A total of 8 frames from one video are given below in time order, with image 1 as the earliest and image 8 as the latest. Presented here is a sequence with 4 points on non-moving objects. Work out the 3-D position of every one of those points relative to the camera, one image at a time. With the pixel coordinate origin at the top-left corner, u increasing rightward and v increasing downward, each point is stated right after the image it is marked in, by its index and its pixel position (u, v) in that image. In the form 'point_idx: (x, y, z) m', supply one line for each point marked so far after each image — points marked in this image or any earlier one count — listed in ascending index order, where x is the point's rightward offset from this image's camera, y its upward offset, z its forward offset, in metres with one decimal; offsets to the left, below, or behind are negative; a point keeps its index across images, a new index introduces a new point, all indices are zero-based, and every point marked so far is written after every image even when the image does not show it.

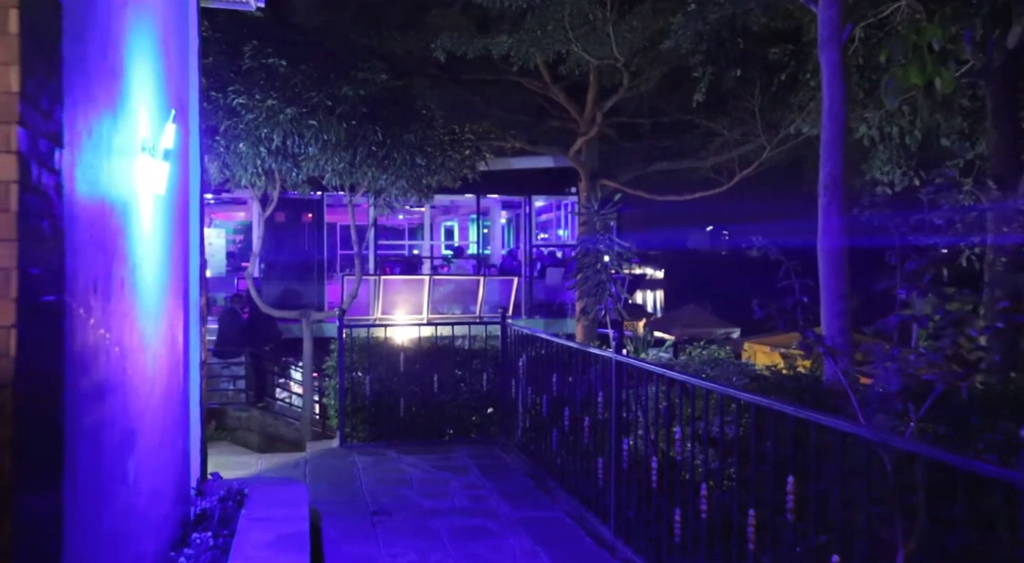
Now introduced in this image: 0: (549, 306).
0: (+0.7, -0.4, +14.5) m
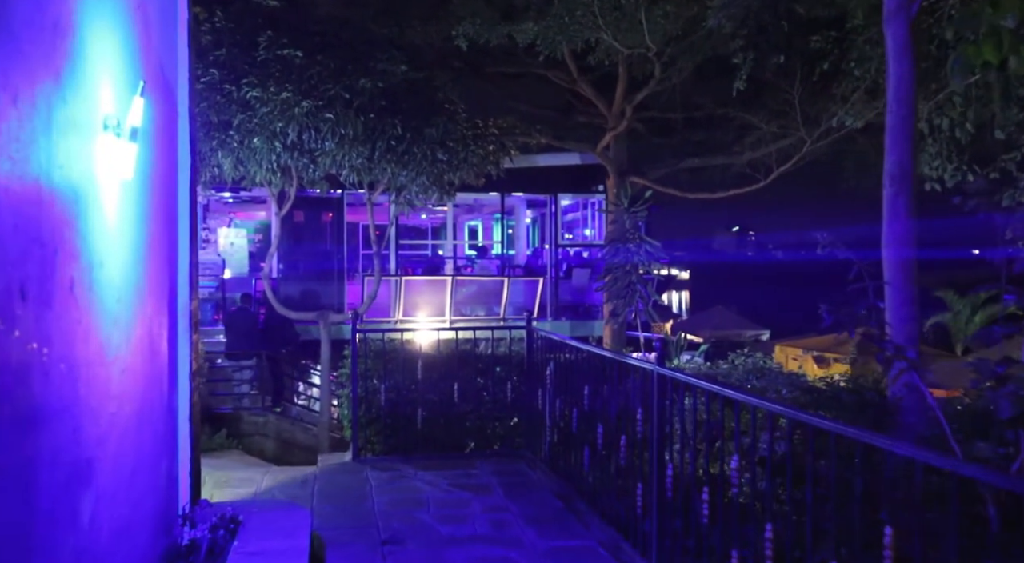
0: (+1.1, -0.4, +14.0) m
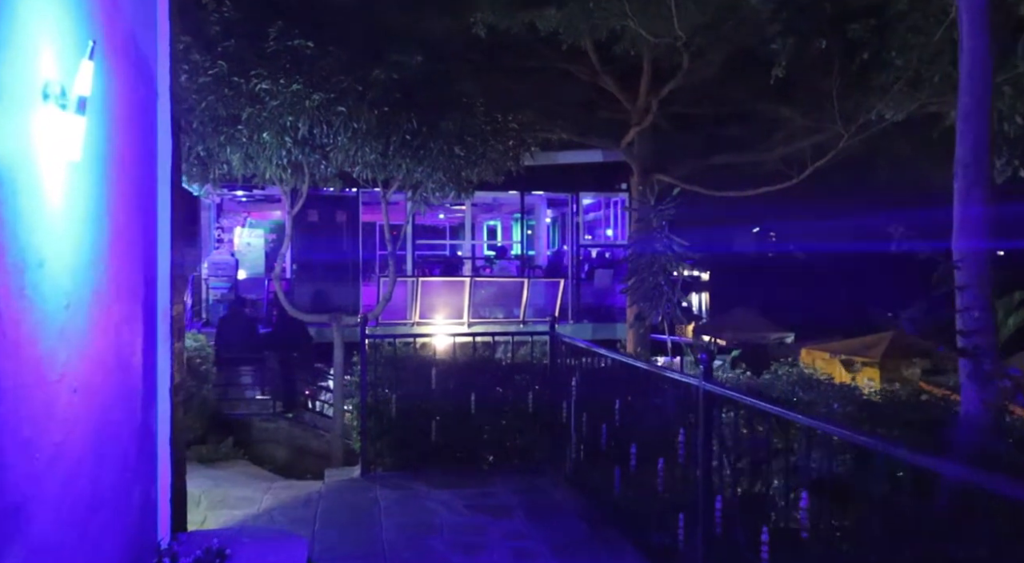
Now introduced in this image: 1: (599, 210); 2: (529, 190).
0: (+1.4, -0.5, +13.5) m
1: (+1.5, +1.2, +14.0) m
2: (+0.3, +1.5, +13.1) m
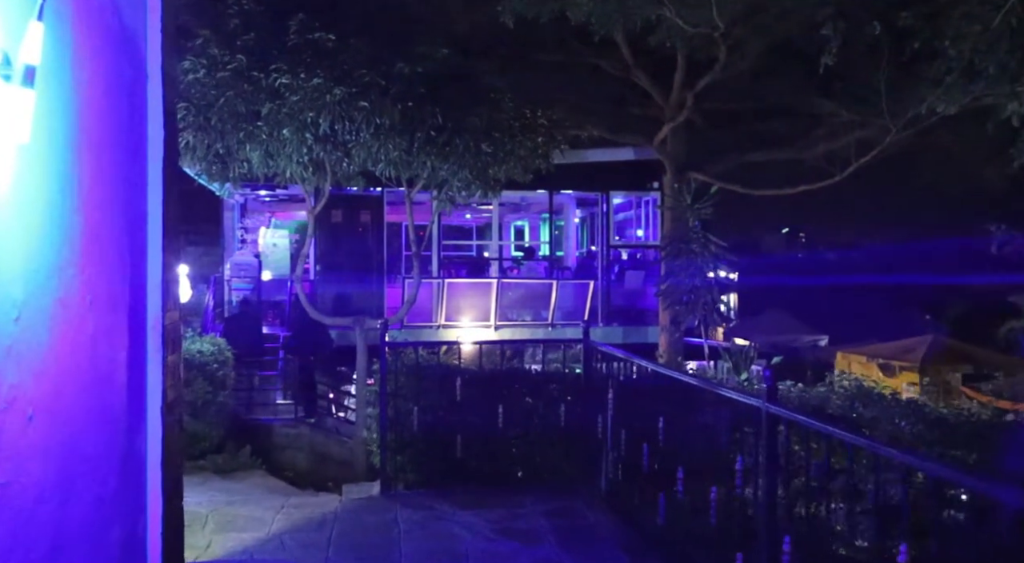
0: (+1.9, -0.5, +13.1) m
1: (+1.9, +1.2, +13.6) m
2: (+0.7, +1.4, +12.7) m
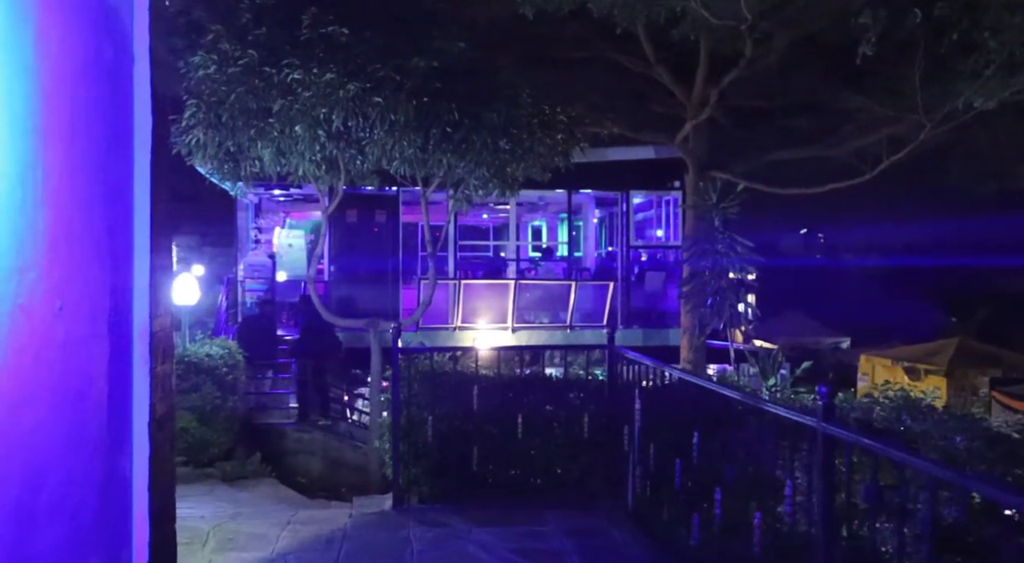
0: (+2.1, -0.5, +12.8) m
1: (+2.2, +1.2, +13.3) m
2: (+1.0, +1.4, +12.4) m
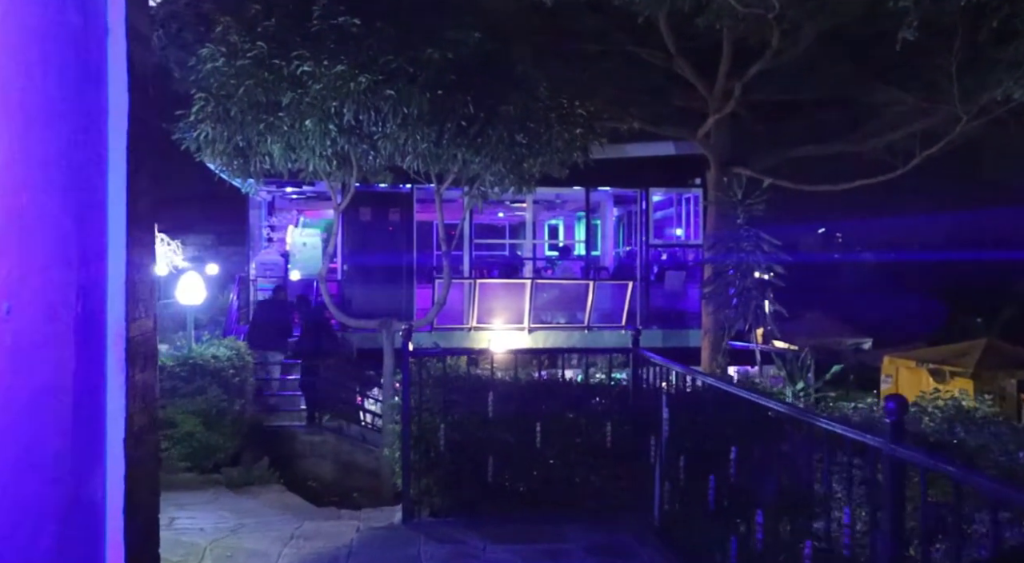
0: (+2.4, -0.5, +12.4) m
1: (+2.5, +1.2, +12.9) m
2: (+1.2, +1.4, +12.1) m
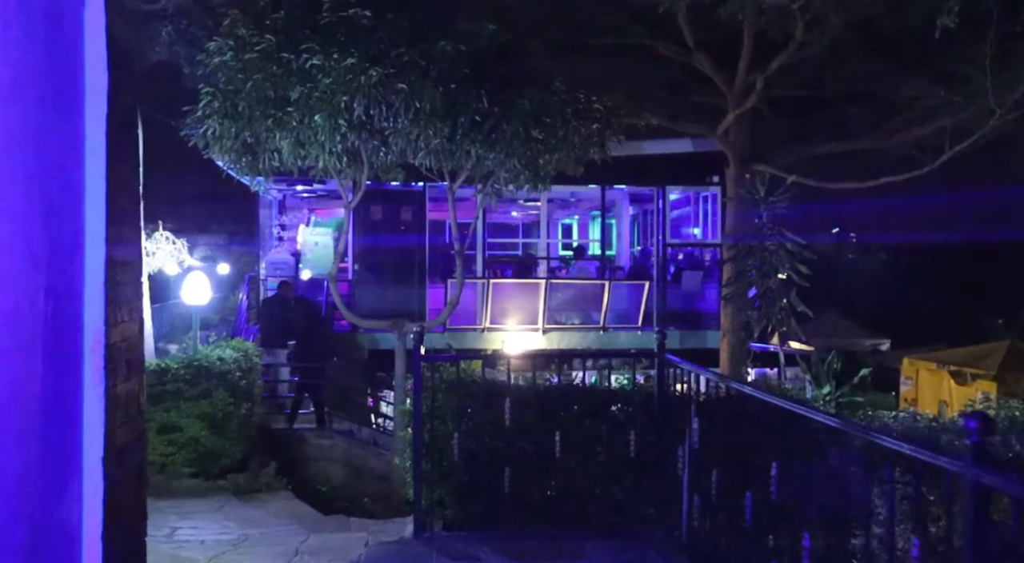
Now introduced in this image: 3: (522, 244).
0: (+2.6, -0.5, +12.1) m
1: (+2.7, +1.2, +12.6) m
2: (+1.4, +1.4, +11.8) m
3: (+0.2, +0.6, +12.3) m
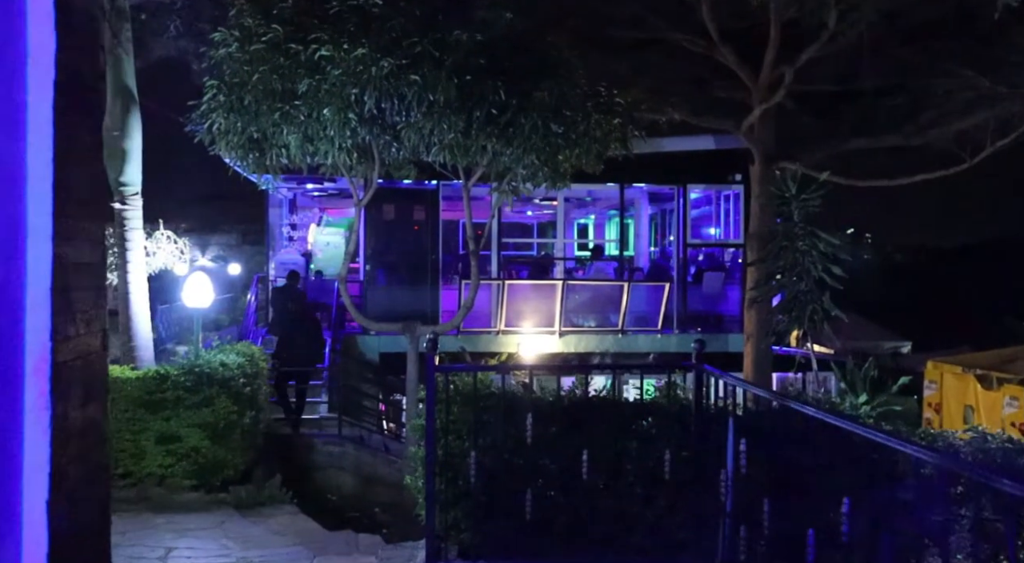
0: (+2.8, -0.5, +11.7) m
1: (+2.9, +1.2, +12.2) m
2: (+1.7, +1.4, +11.4) m
3: (+0.4, +0.5, +11.9) m
